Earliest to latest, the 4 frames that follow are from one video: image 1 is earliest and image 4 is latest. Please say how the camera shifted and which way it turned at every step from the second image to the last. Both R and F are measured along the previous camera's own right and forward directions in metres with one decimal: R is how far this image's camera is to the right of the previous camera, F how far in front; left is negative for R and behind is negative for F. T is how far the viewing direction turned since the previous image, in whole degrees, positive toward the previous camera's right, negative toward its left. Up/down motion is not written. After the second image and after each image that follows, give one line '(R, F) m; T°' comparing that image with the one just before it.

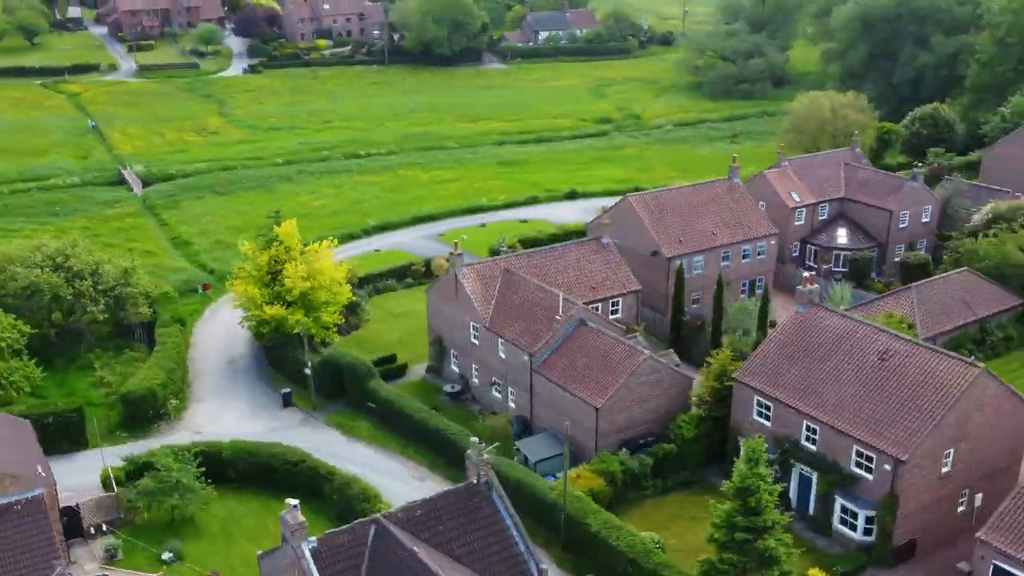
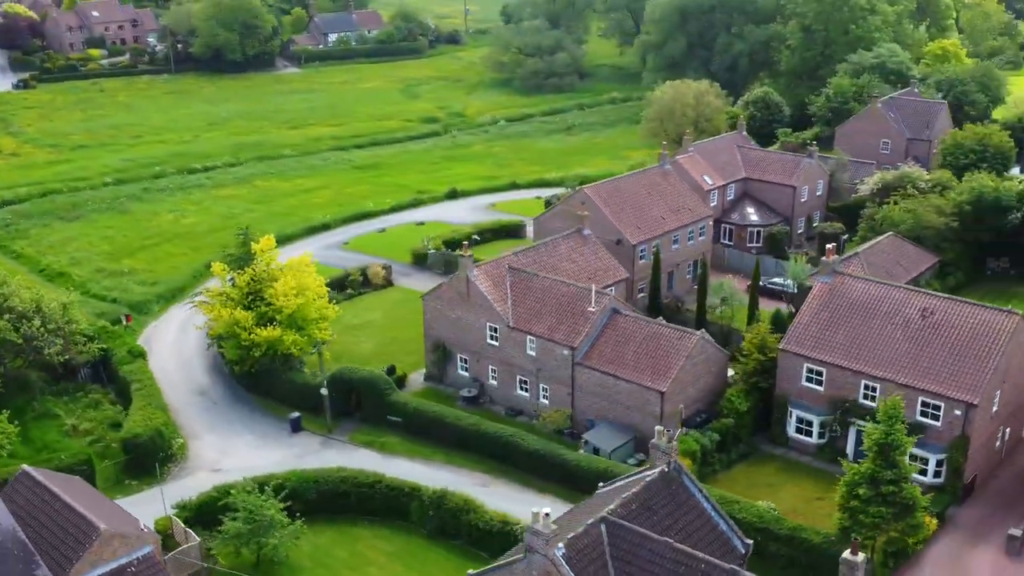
(-14.0, +1.9) m; +14°
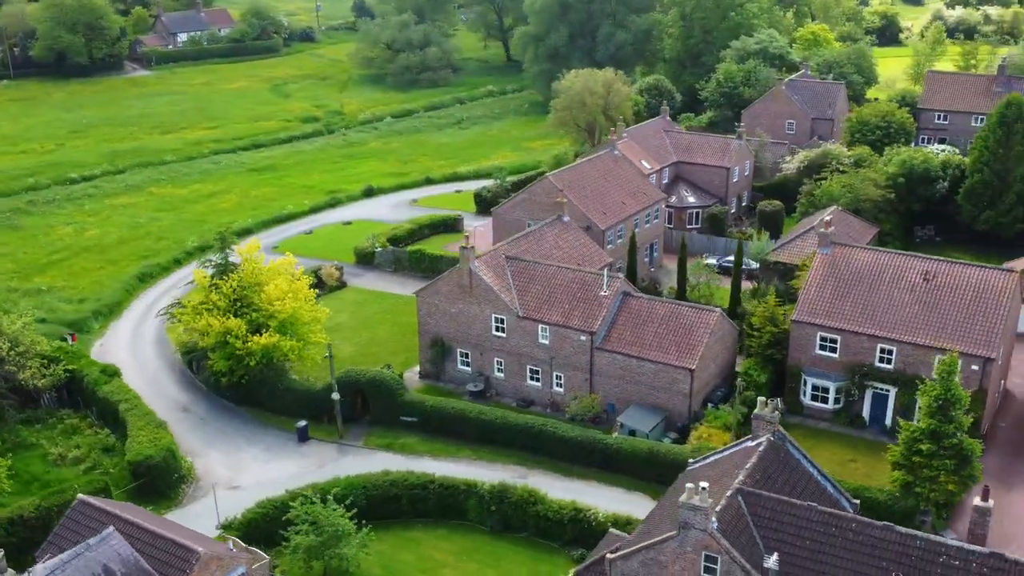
(-8.8, +1.2) m; +9°
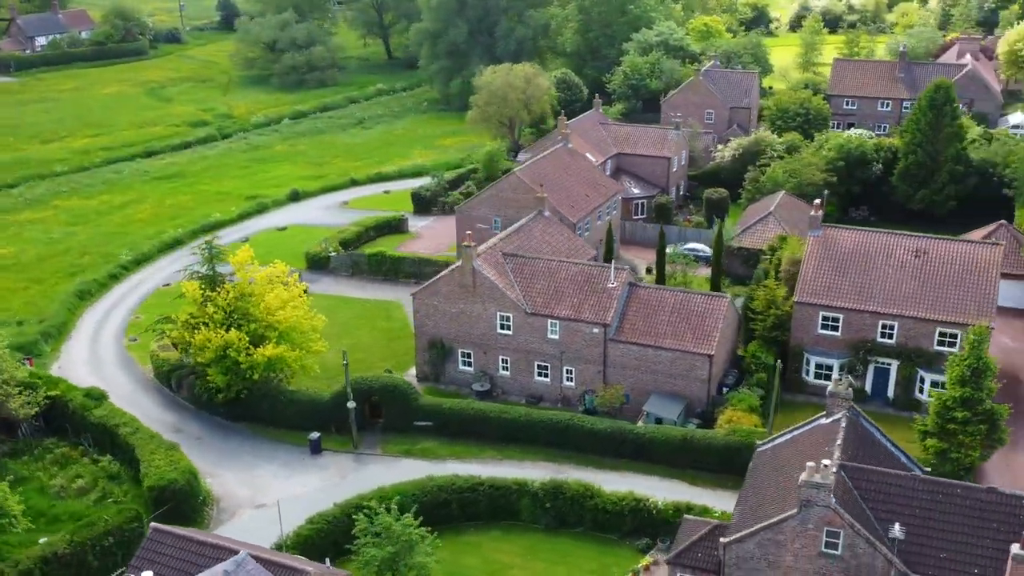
(-7.5, +0.8) m; +8°
